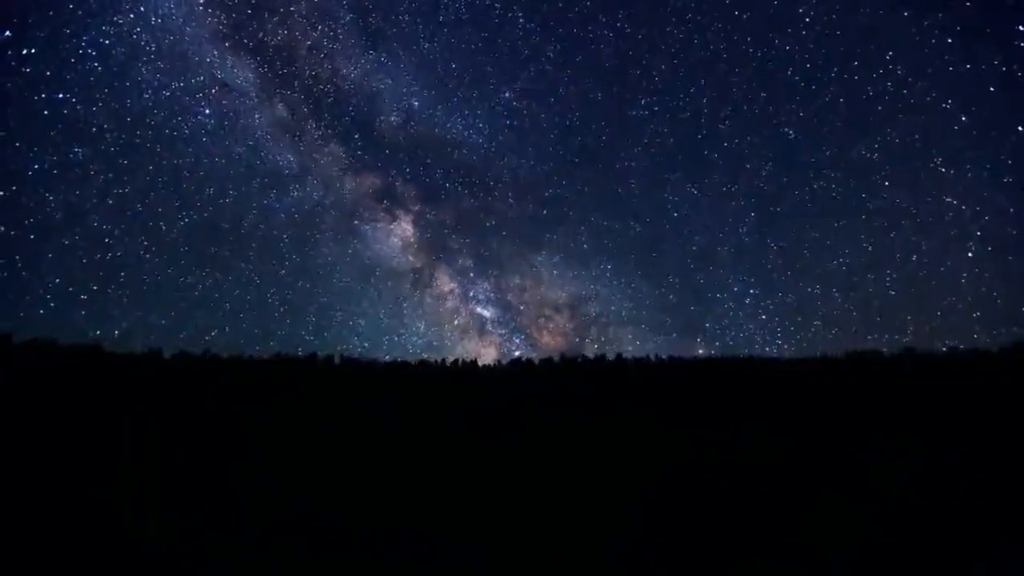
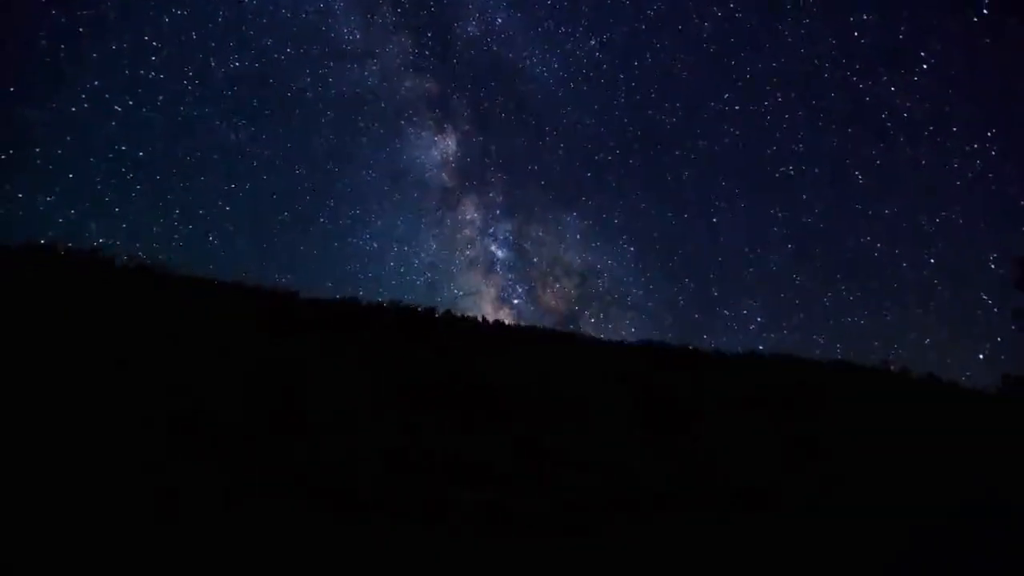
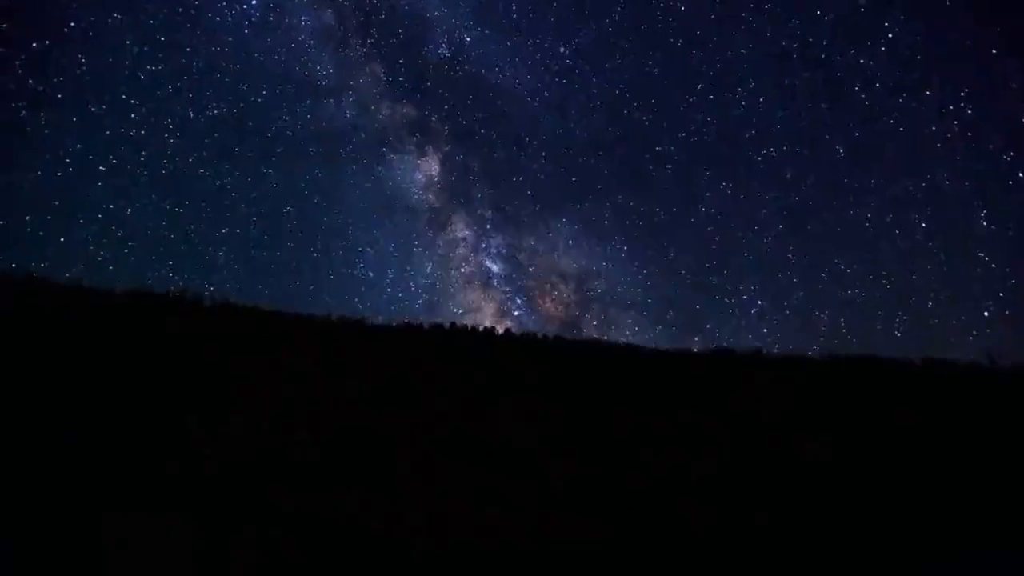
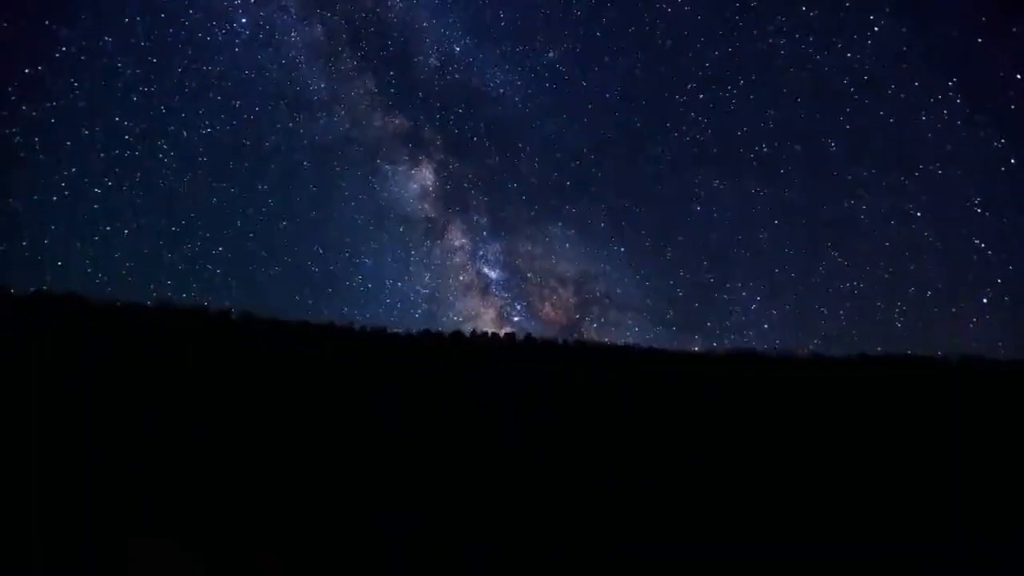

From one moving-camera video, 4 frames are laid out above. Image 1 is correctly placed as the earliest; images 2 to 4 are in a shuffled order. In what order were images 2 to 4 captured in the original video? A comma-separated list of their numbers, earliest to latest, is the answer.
4, 3, 2
